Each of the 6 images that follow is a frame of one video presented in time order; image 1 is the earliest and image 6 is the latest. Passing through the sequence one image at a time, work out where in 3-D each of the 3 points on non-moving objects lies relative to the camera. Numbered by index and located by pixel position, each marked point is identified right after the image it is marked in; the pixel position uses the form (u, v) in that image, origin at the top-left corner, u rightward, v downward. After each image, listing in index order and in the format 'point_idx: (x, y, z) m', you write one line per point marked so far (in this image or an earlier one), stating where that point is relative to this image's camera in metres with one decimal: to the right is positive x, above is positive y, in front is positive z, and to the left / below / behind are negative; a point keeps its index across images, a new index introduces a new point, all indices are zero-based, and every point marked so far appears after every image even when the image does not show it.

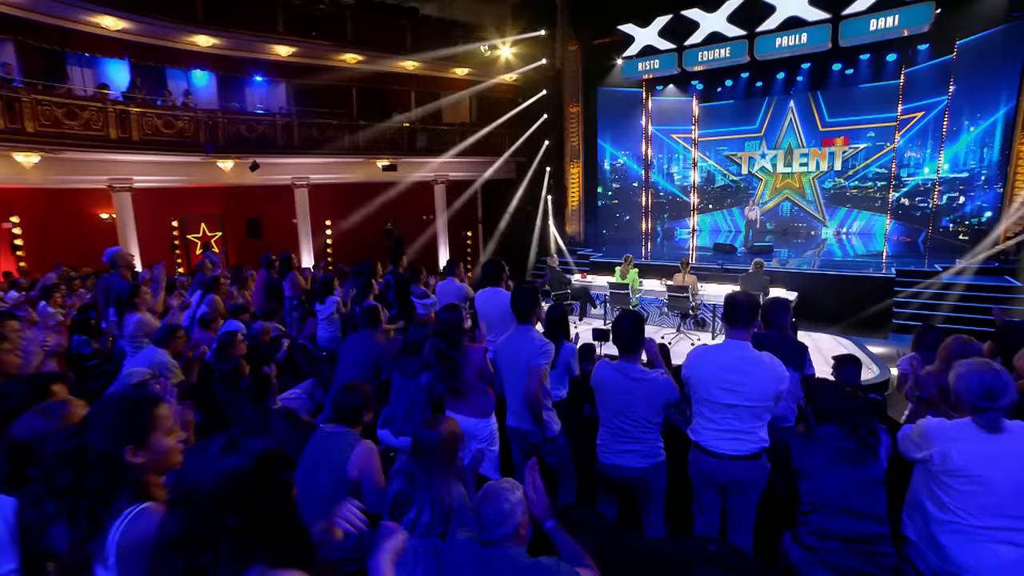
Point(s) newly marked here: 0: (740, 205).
0: (+6.9, +2.5, +17.5) m
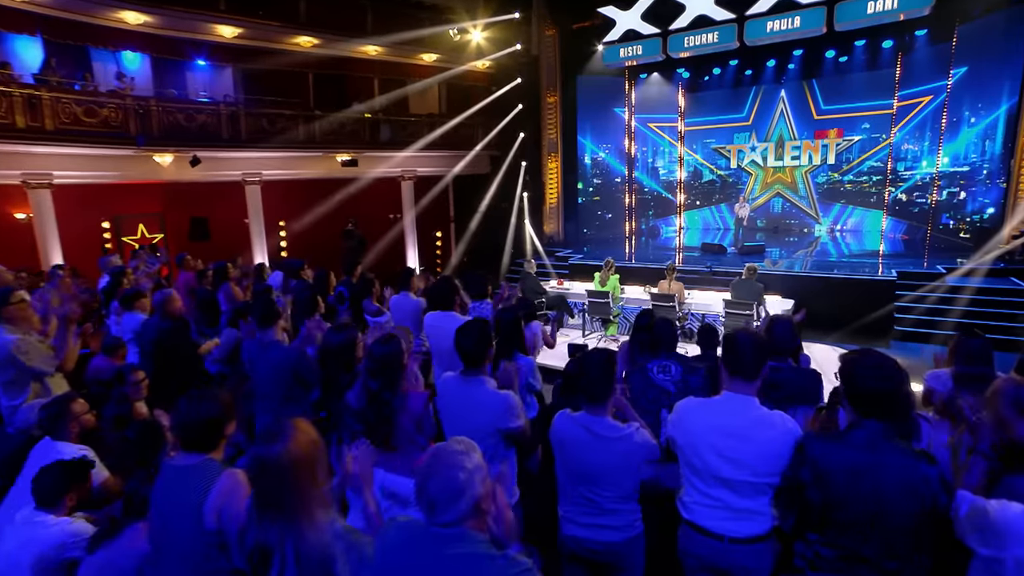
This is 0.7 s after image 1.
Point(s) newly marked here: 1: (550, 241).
0: (+6.2, +2.5, +16.5) m
1: (+1.0, +1.1, +14.9) m
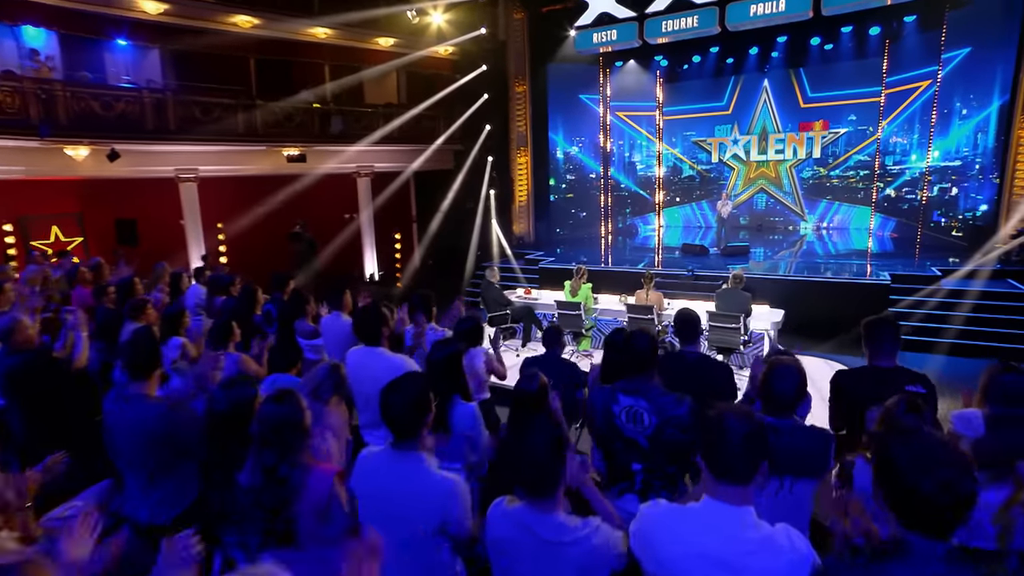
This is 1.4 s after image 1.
0: (+5.3, +2.4, +15.6) m
1: (+0.2, +1.0, +13.9) m
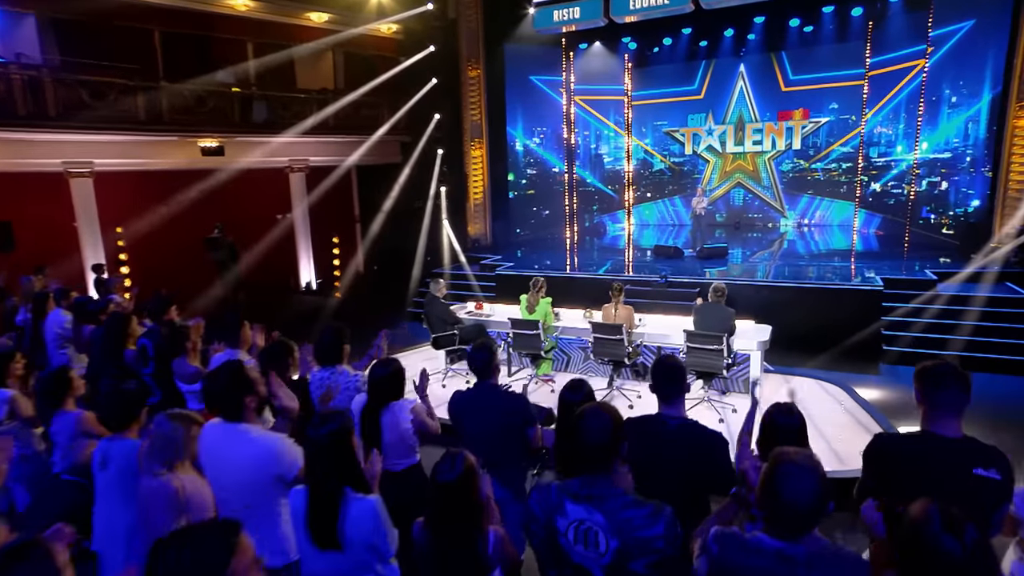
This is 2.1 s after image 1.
0: (+4.3, +2.4, +14.5) m
1: (-0.8, +0.9, +12.5) m
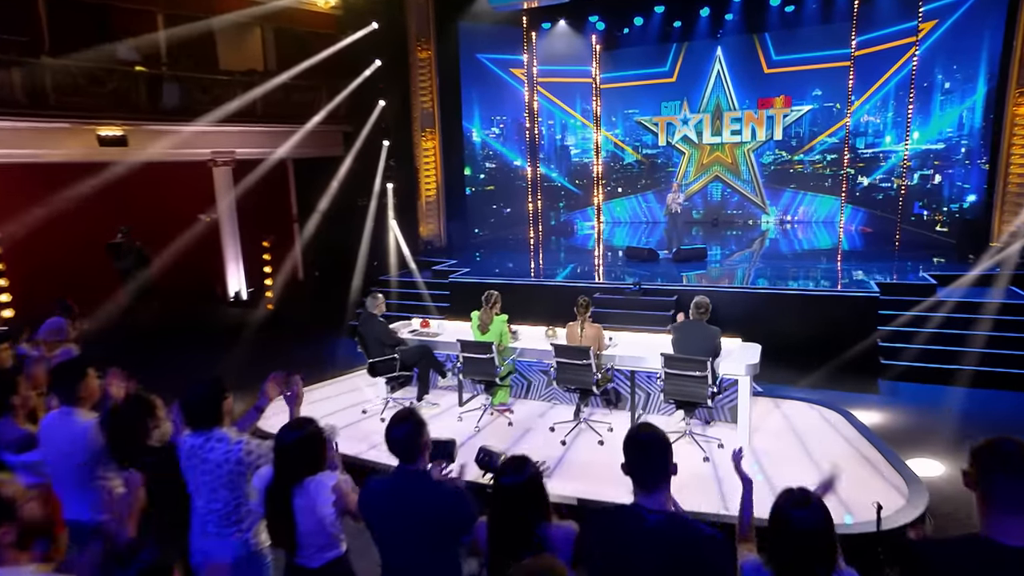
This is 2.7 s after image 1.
0: (+3.3, +2.3, +13.4) m
1: (-1.6, +0.8, +11.2) m
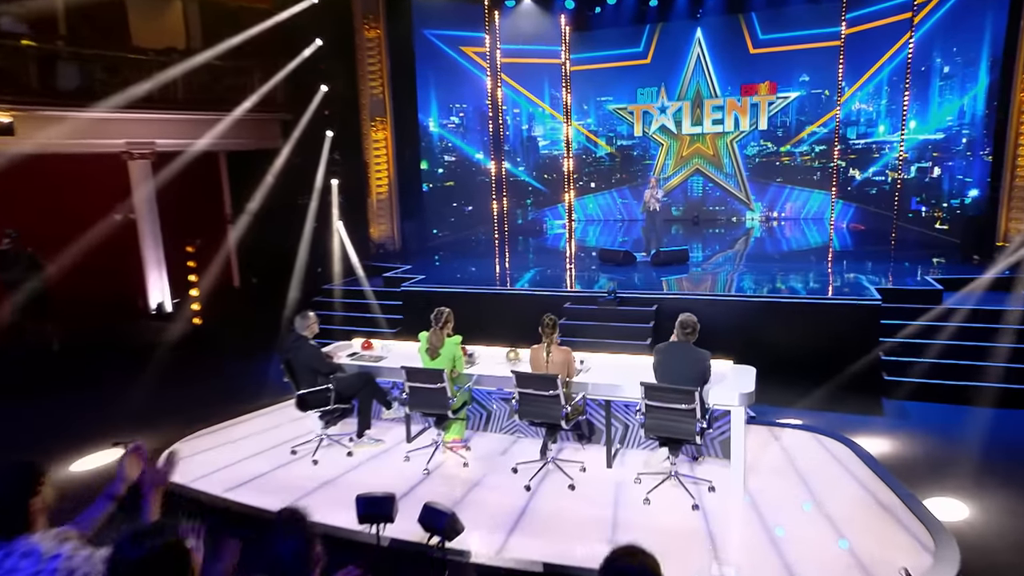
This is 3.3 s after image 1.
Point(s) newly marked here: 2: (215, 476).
0: (+2.6, +2.3, +12.5) m
1: (-2.3, +0.6, +10.1) m
2: (-2.9, -1.8, +5.6) m
